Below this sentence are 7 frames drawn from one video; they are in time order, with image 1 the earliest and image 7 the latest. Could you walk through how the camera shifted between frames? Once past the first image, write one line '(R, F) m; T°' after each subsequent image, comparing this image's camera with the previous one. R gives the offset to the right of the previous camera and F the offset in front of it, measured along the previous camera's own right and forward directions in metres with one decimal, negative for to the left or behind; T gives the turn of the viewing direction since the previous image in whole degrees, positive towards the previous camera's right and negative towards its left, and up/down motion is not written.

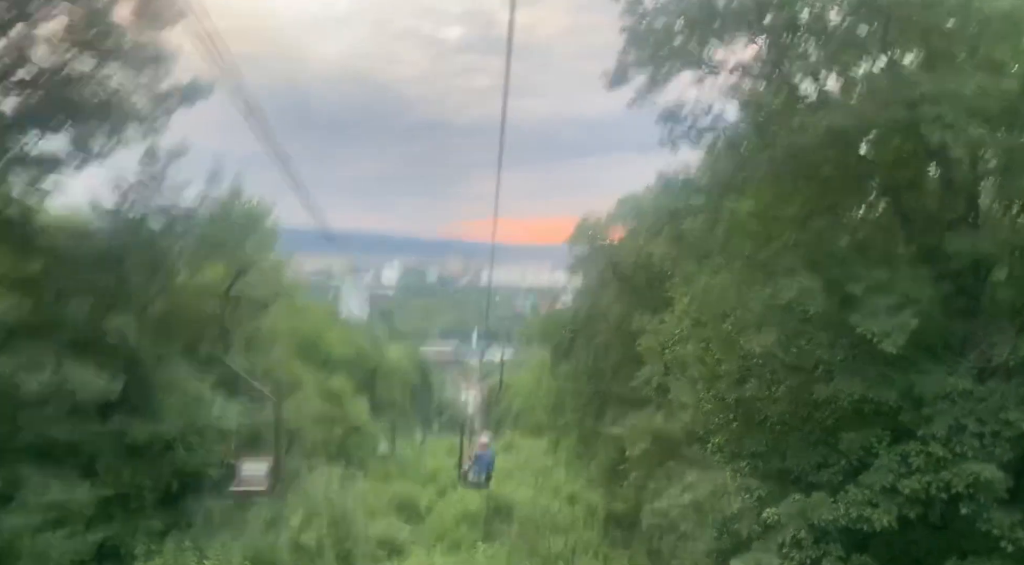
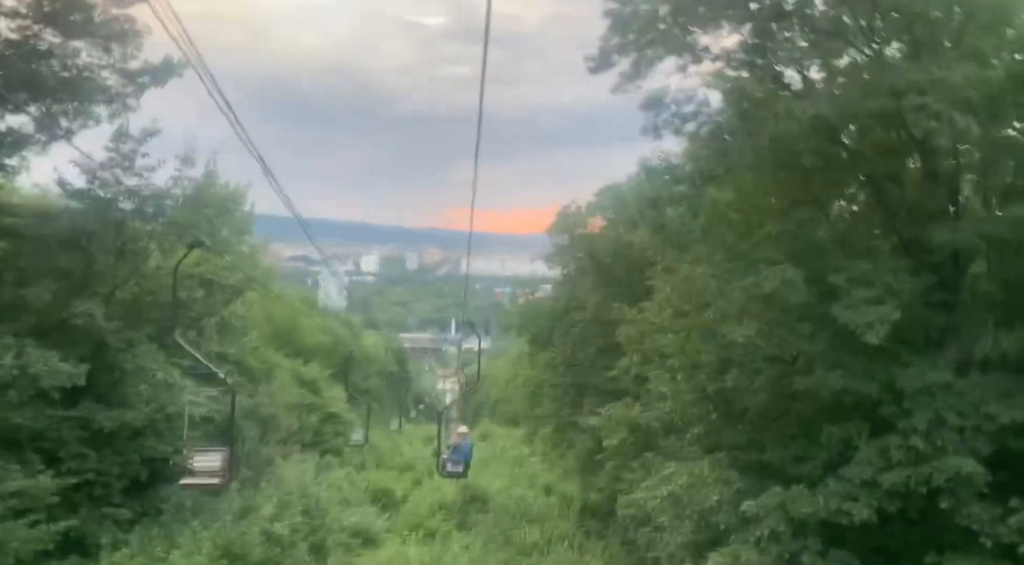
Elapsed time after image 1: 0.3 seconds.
(0.0, +0.2) m; +1°
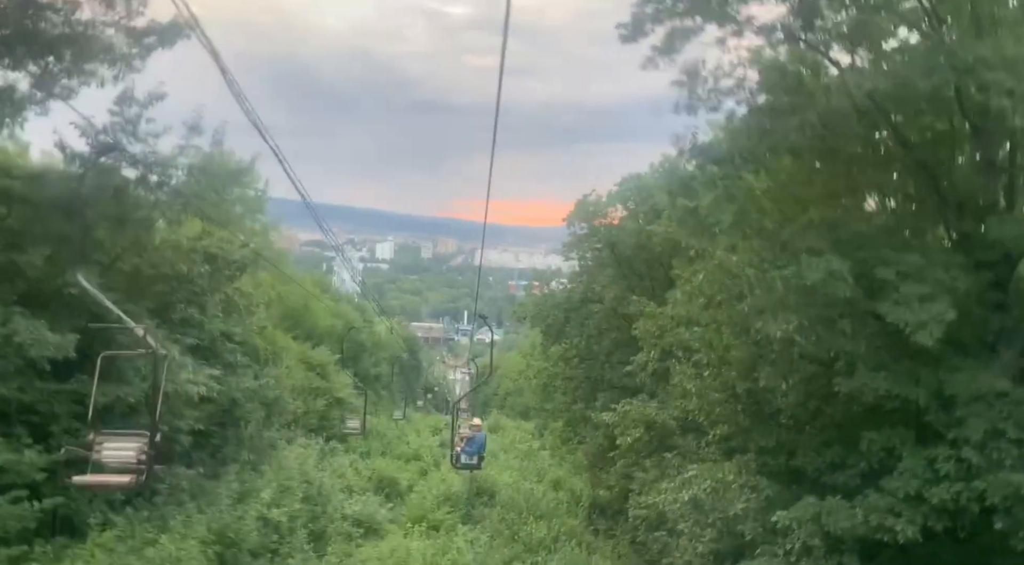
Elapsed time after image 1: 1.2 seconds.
(0.0, +0.7) m; -1°
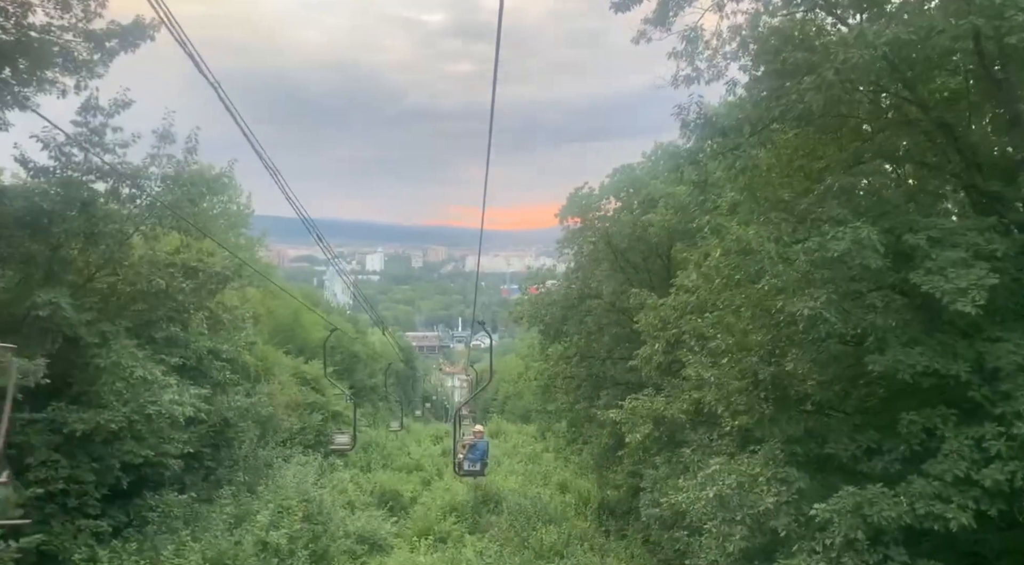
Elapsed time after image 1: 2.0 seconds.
(-0.1, +0.7) m; +1°
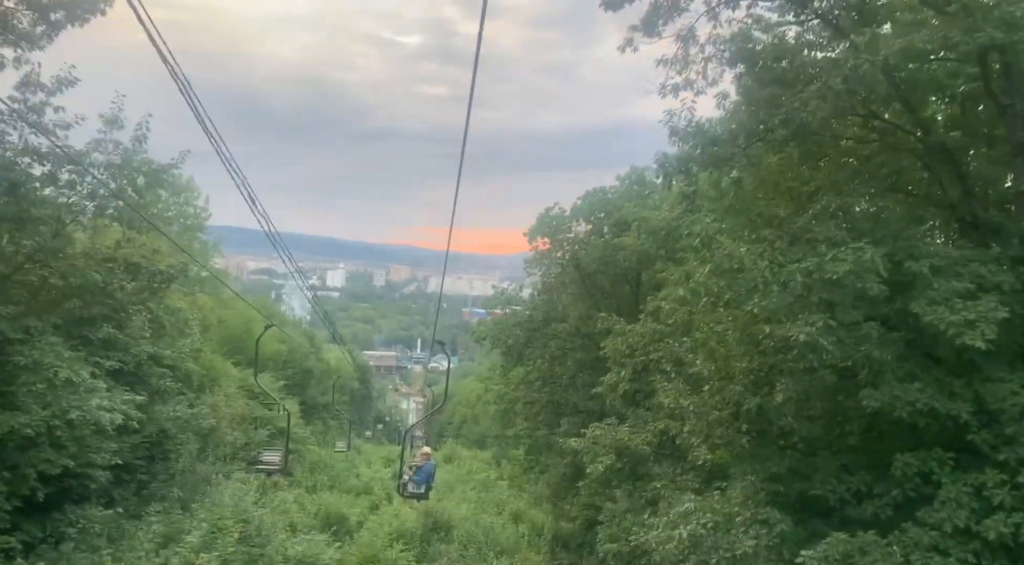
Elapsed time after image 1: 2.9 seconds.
(0.0, +0.8) m; +2°
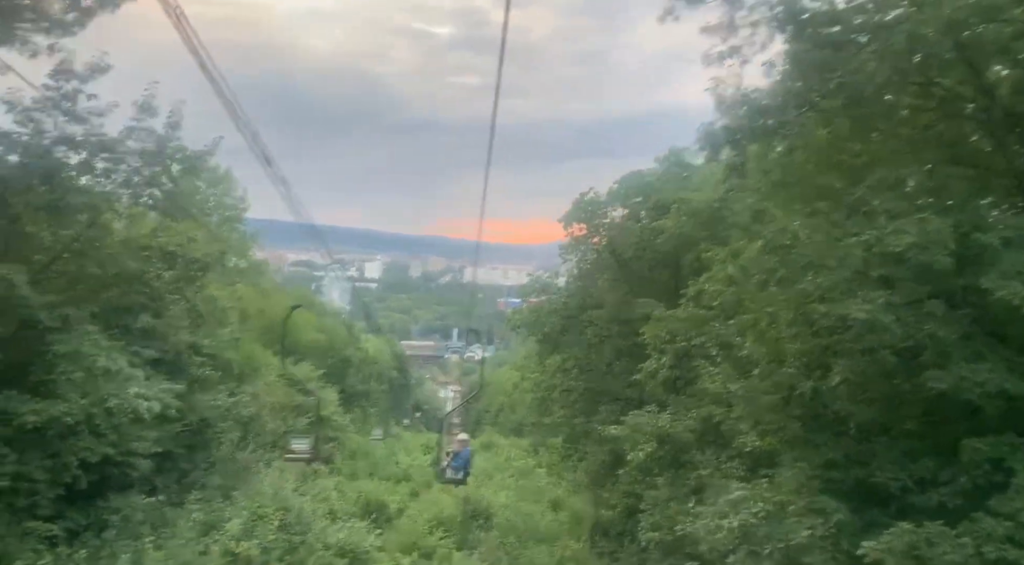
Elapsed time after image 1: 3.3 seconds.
(0.0, +0.3) m; -2°
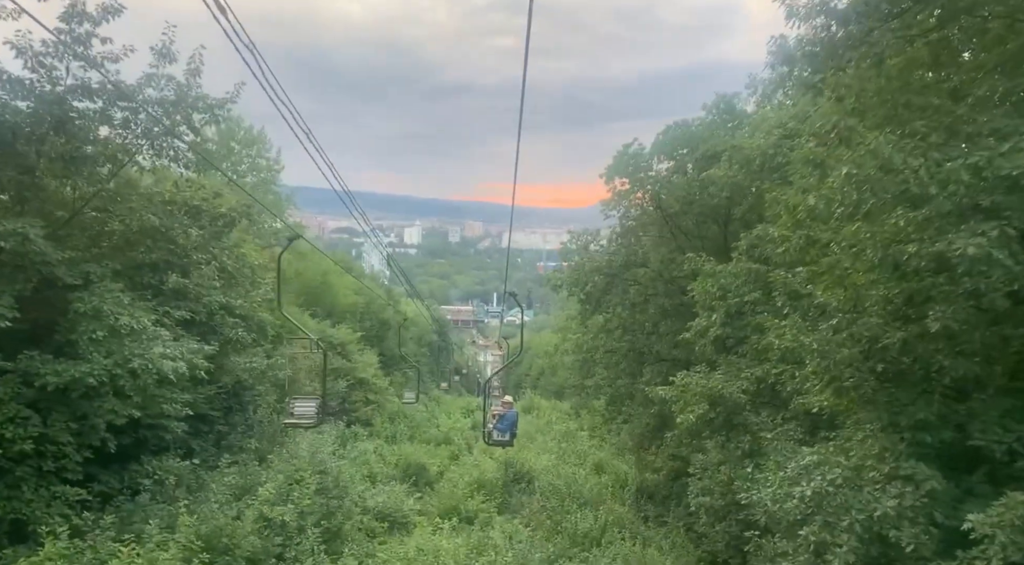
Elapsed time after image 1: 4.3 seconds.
(-0.1, +0.8) m; -3°
